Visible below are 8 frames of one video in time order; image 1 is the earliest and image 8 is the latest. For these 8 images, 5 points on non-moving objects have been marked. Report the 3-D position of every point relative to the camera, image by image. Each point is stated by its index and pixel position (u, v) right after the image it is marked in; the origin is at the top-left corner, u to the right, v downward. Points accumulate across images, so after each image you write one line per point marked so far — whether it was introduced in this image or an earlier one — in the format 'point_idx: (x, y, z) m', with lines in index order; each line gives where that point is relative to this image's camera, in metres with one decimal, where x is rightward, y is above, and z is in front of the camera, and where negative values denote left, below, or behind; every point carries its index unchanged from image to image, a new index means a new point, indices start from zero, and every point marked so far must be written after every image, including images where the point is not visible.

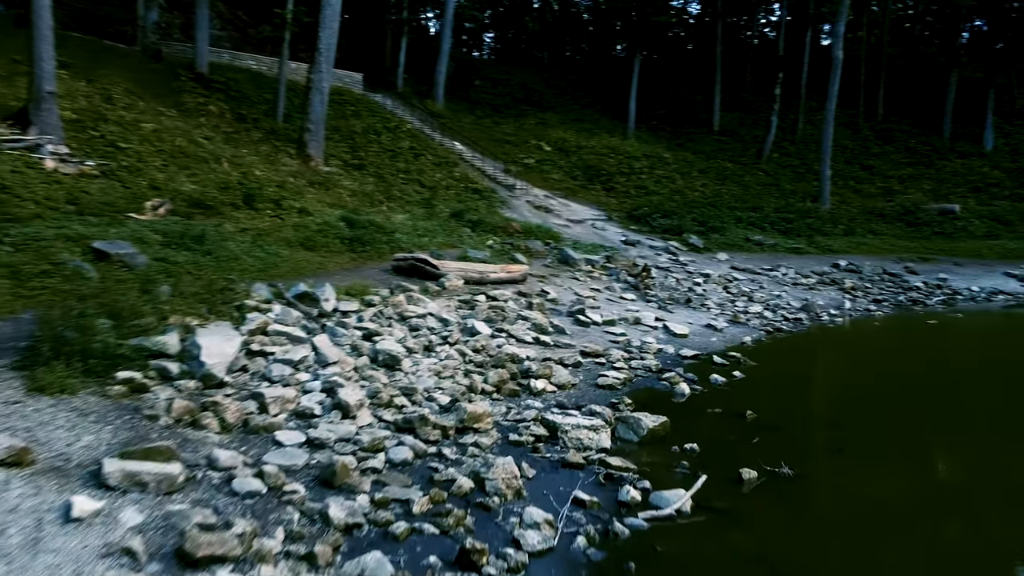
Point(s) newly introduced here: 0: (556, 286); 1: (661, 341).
0: (+0.7, 0.0, +12.4) m
1: (+1.9, -0.7, +10.2) m
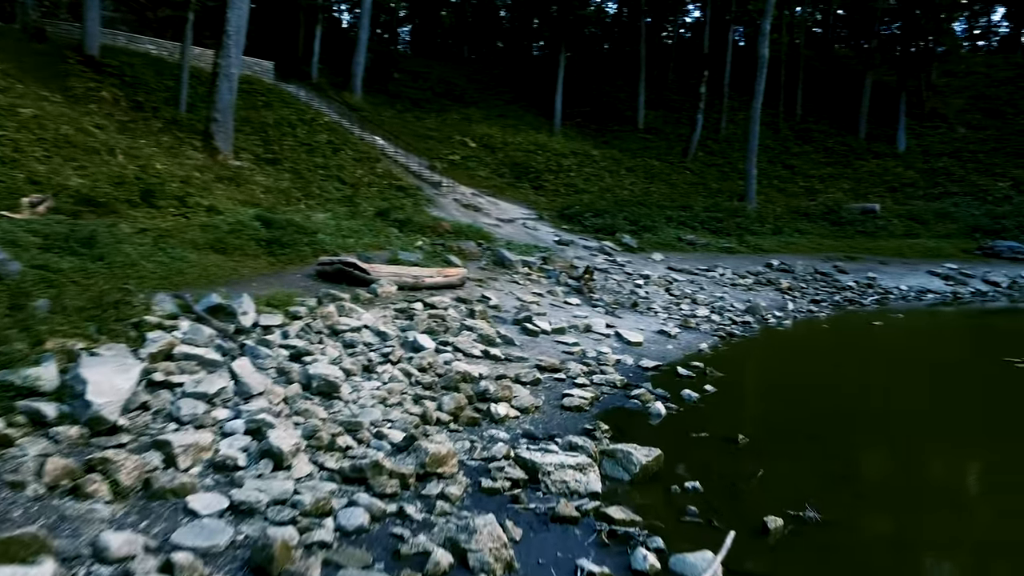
0: (-0.2, -0.1, +11.5) m
1: (+1.3, -0.7, +9.4) m
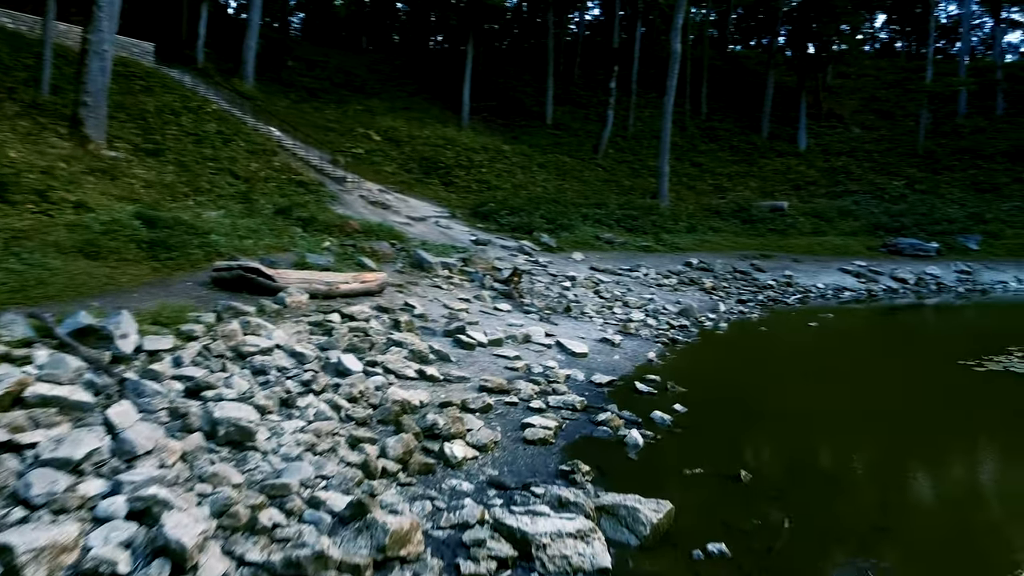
0: (-1.2, -0.1, +10.3) m
1: (+0.6, -0.8, +8.4) m
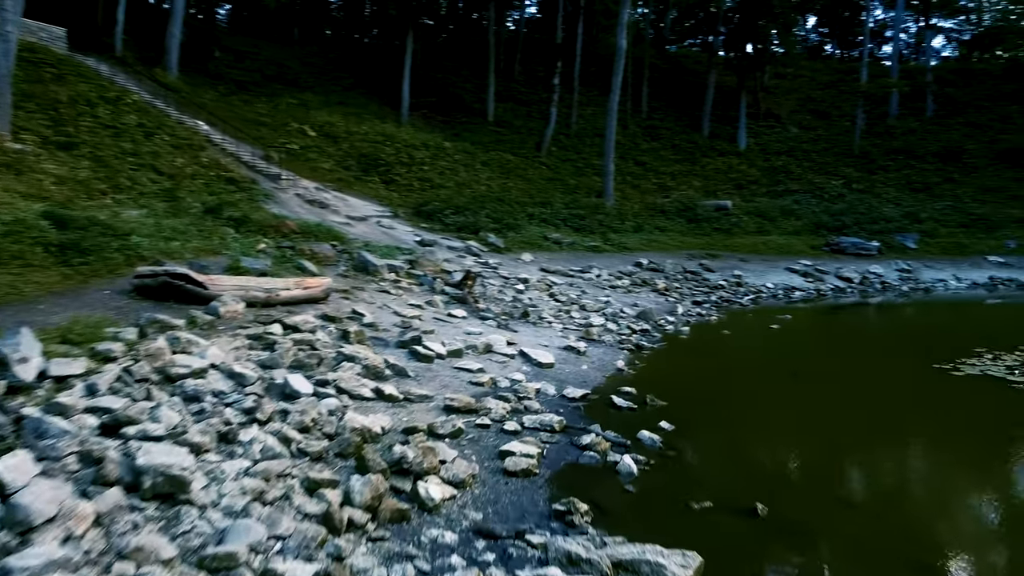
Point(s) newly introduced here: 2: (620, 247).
0: (-1.7, -0.2, +9.4) m
1: (+0.2, -0.9, +7.7) m
2: (+2.6, +1.0, +19.5) m
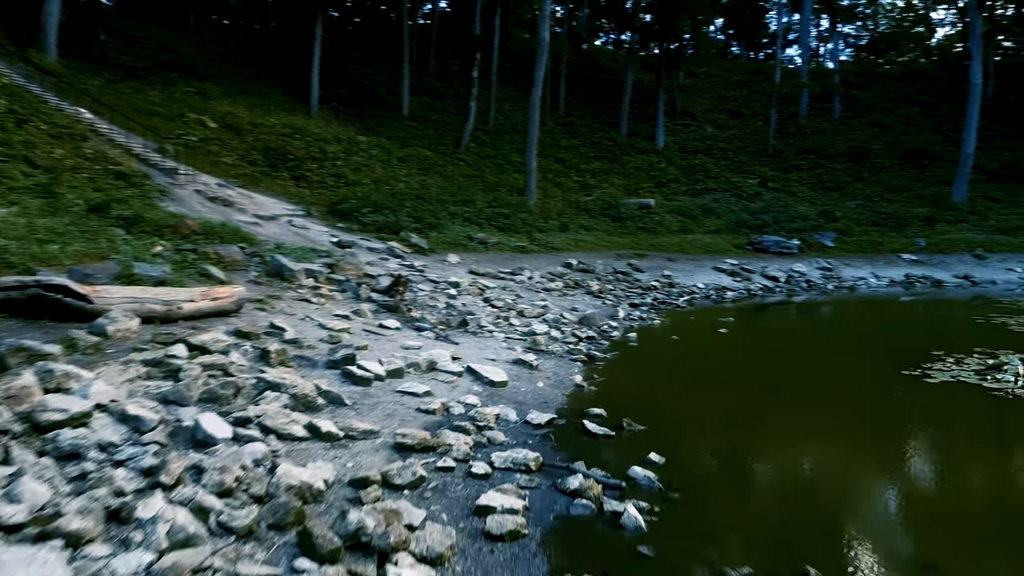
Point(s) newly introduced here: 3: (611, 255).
0: (-2.3, -0.3, +8.2) m
1: (-0.2, -0.9, +6.7) m
2: (+0.8, +1.0, +18.6) m
3: (+2.4, +0.8, +19.2) m
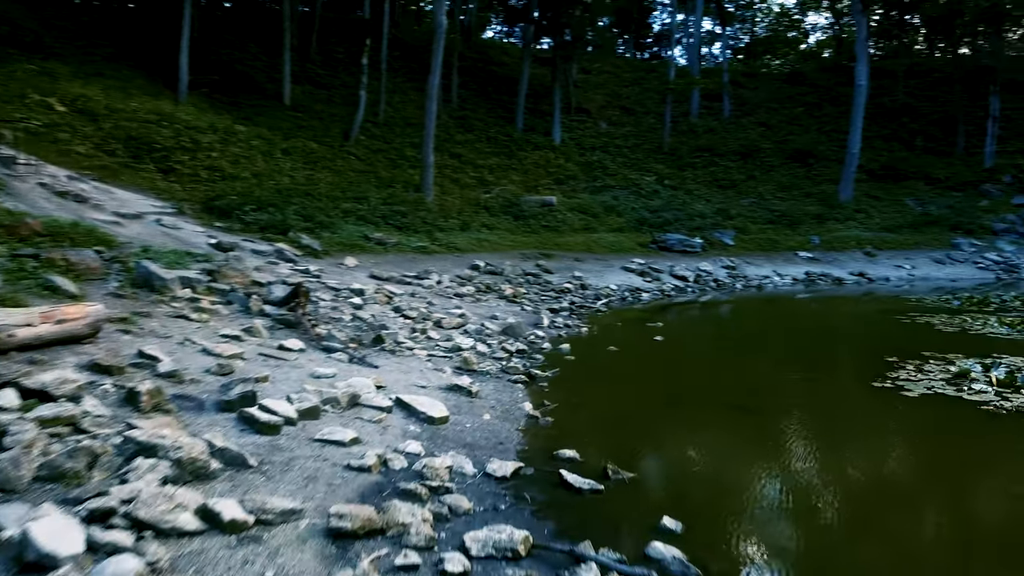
0: (-2.8, -0.4, +6.5) m
1: (-0.5, -1.0, +5.3) m
2: (-1.3, +0.9, +17.3) m
3: (+0.1, +0.7, +18.1) m
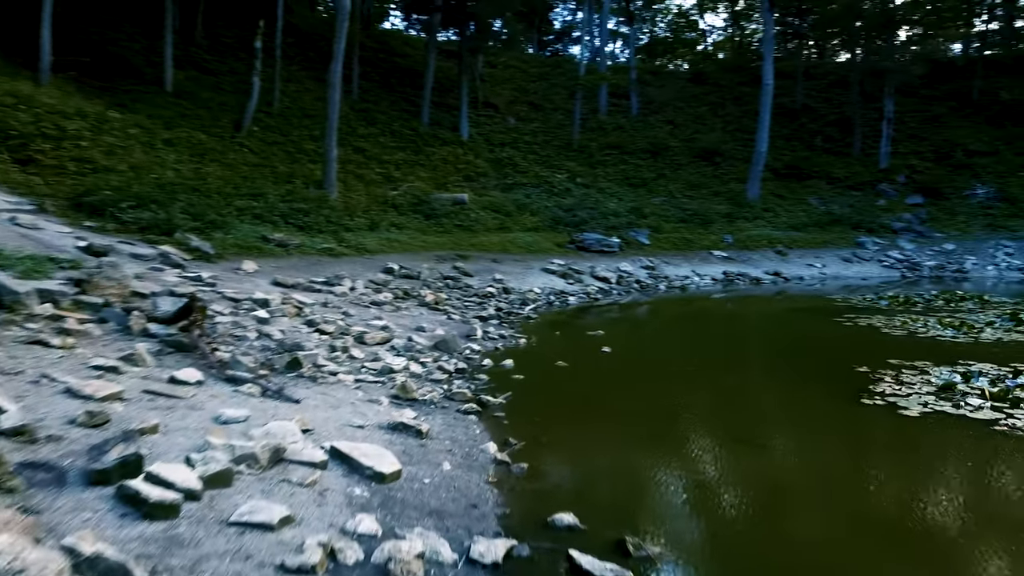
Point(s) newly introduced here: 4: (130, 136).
0: (-3.1, -0.5, +4.8) m
1: (-0.6, -1.1, +4.0) m
2: (-3.0, +0.8, +15.7) m
3: (-1.7, +0.6, +16.7) m
4: (-8.2, +3.3, +17.3) m
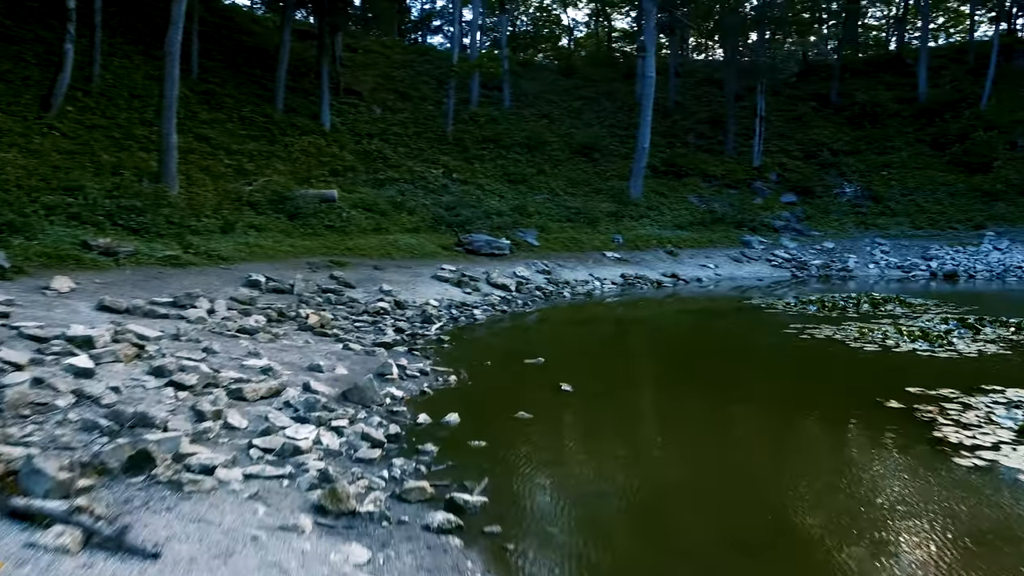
0: (-2.7, -0.8, +1.9) m
1: (-0.2, -1.3, +1.6) m
2: (-4.7, +0.5, +12.6) m
3: (-3.6, +0.4, +13.9) m
4: (-10.2, +2.9, +13.1) m
